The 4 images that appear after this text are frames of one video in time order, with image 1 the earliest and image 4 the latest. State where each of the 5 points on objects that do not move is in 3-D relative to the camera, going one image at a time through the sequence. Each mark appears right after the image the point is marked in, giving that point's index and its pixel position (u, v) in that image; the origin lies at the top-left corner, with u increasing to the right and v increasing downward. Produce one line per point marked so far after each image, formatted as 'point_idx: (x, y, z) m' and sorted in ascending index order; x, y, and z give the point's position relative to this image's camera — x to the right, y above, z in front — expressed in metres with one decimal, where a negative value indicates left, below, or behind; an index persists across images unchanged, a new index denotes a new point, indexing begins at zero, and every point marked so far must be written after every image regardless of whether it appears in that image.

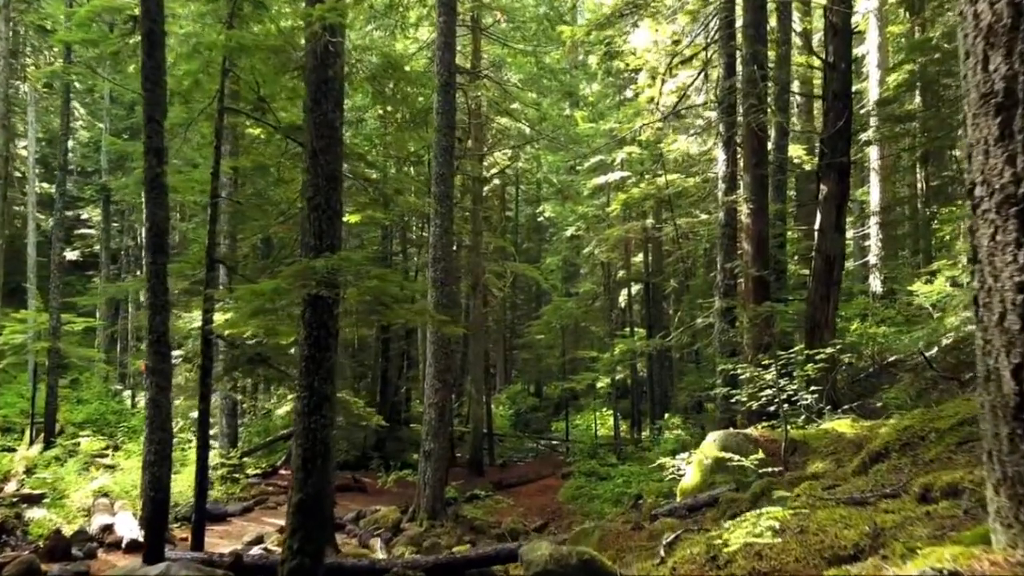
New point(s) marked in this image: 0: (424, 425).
0: (-1.6, -2.5, +13.9) m
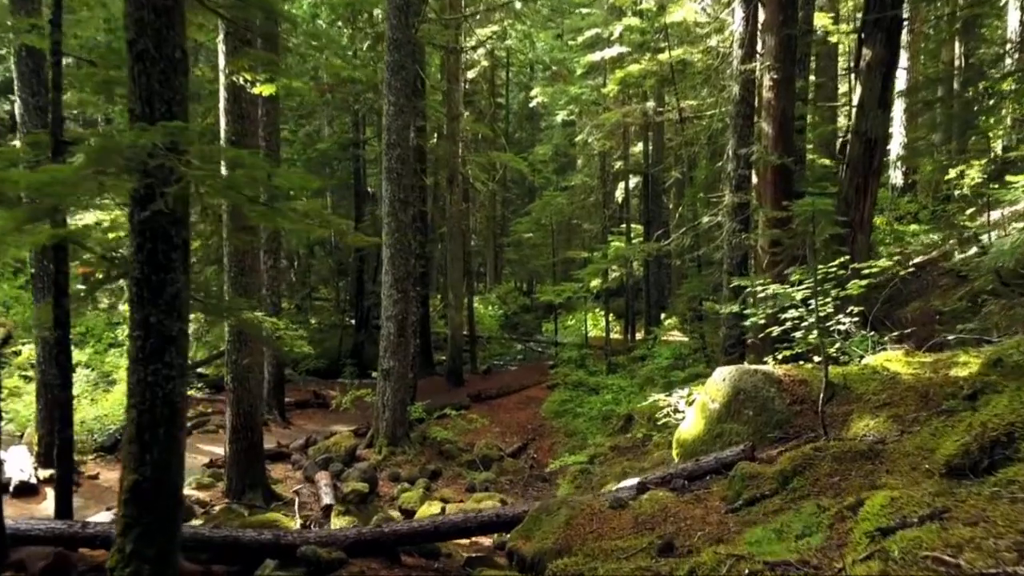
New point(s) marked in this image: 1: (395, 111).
0: (-2.0, -0.8, +12.0) m
1: (-1.8, +2.7, +11.6) m
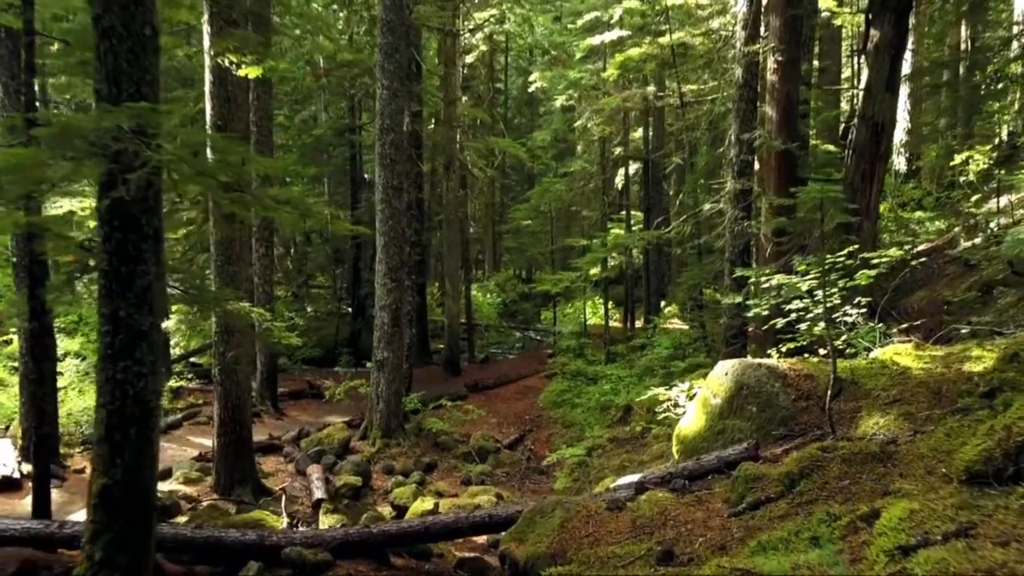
0: (-2.1, -0.7, +11.7) m
1: (-1.8, +2.8, +11.3) m
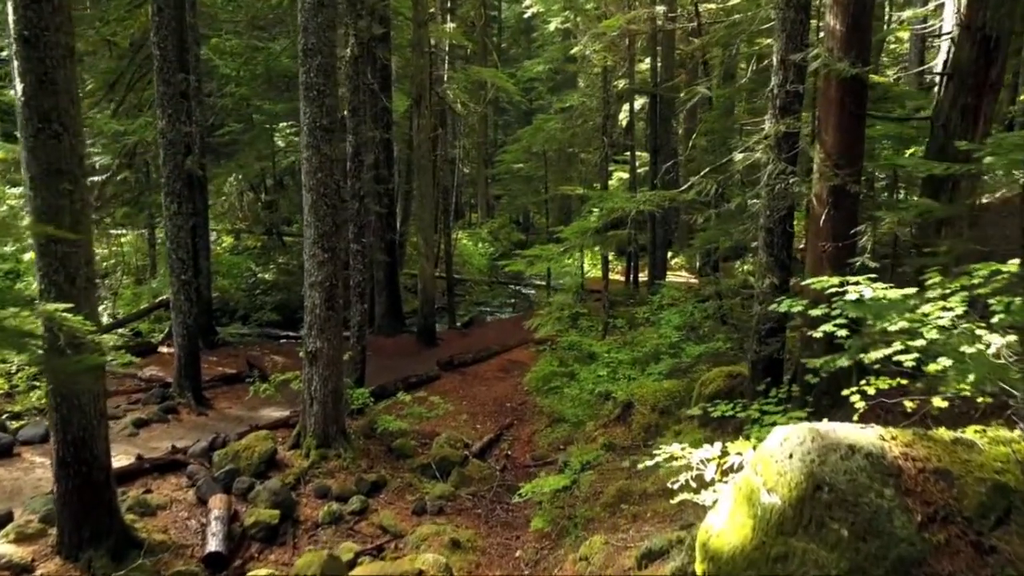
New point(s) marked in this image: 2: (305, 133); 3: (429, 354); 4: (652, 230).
0: (-2.4, -0.3, +9.2) m
1: (-2.2, +3.1, +8.5) m
2: (-2.3, +1.8, +8.8) m
3: (-1.7, -1.3, +15.5) m
4: (+3.4, +1.4, +18.4) m
